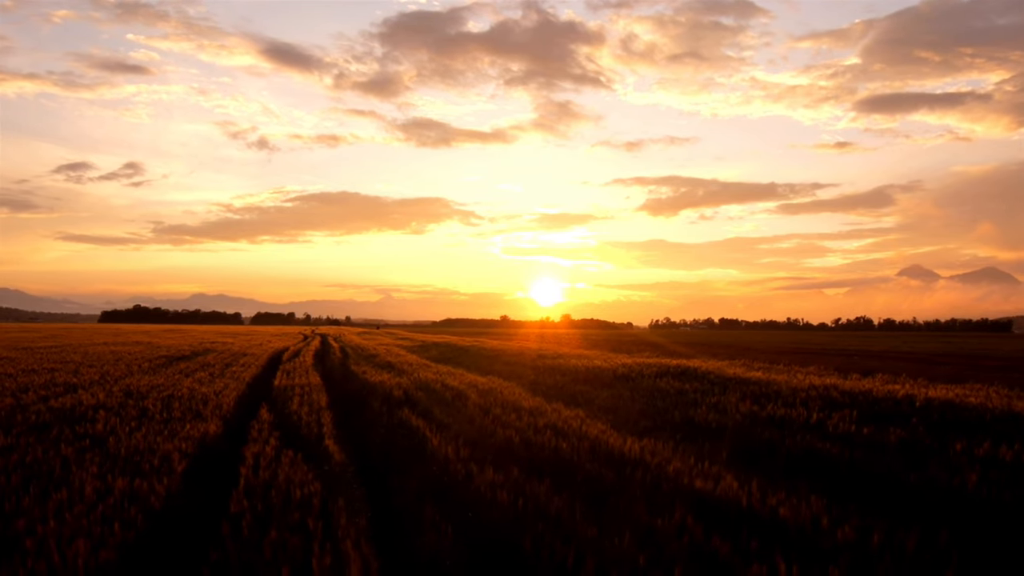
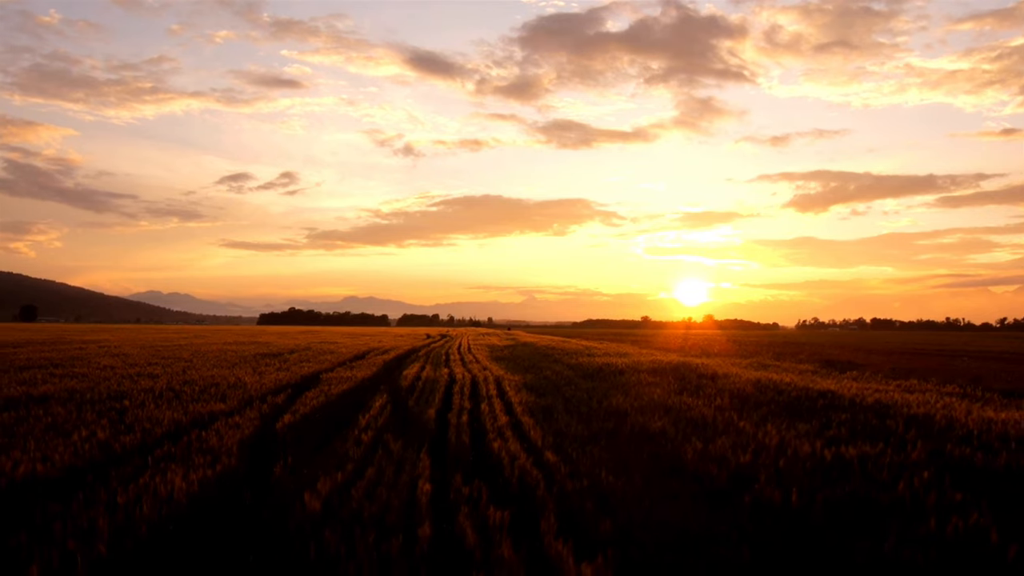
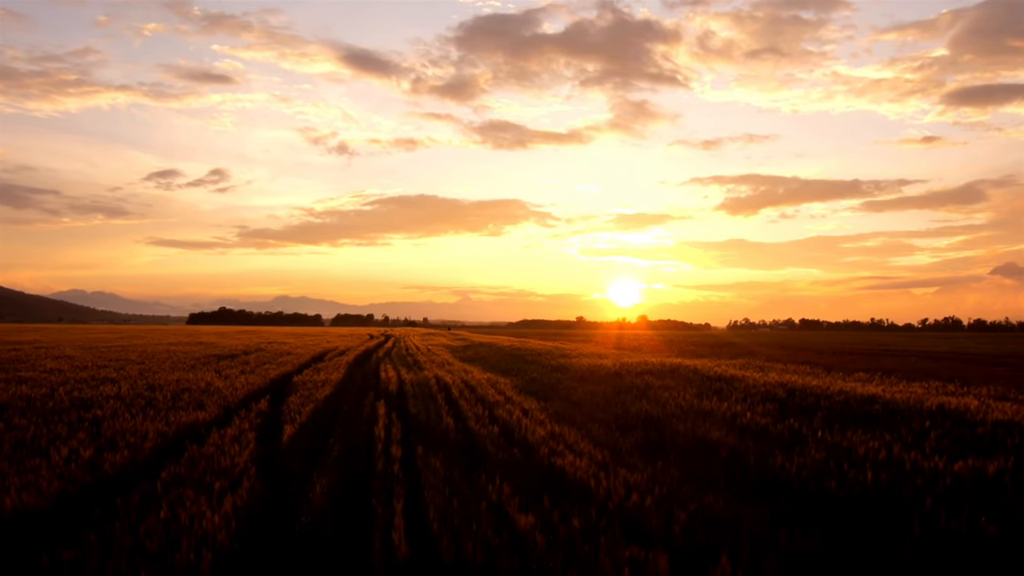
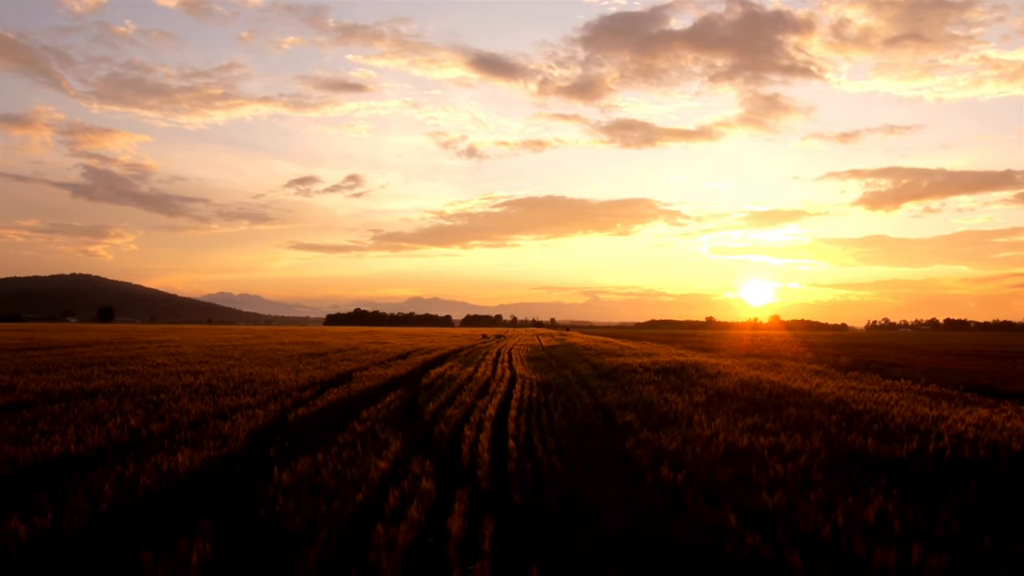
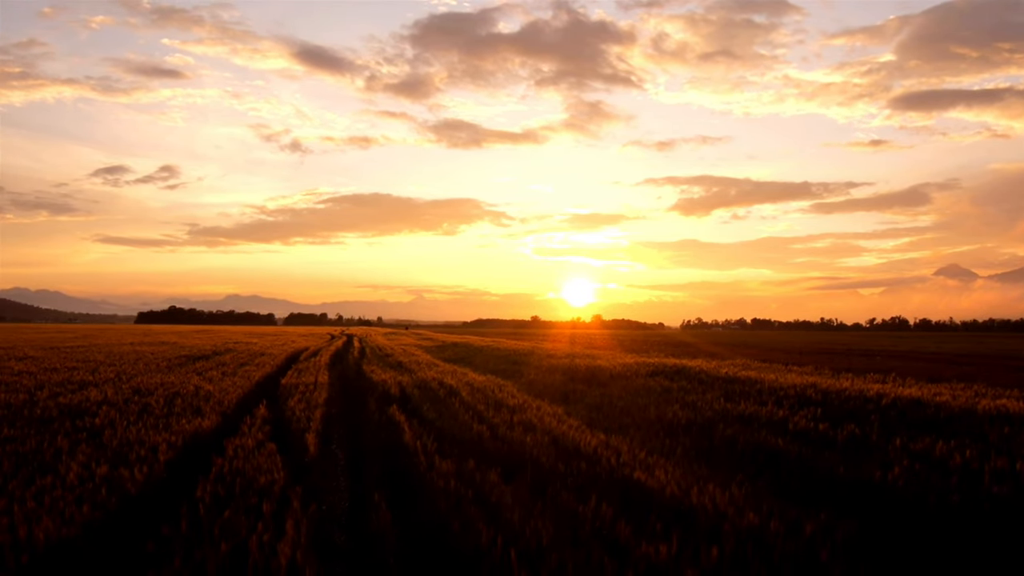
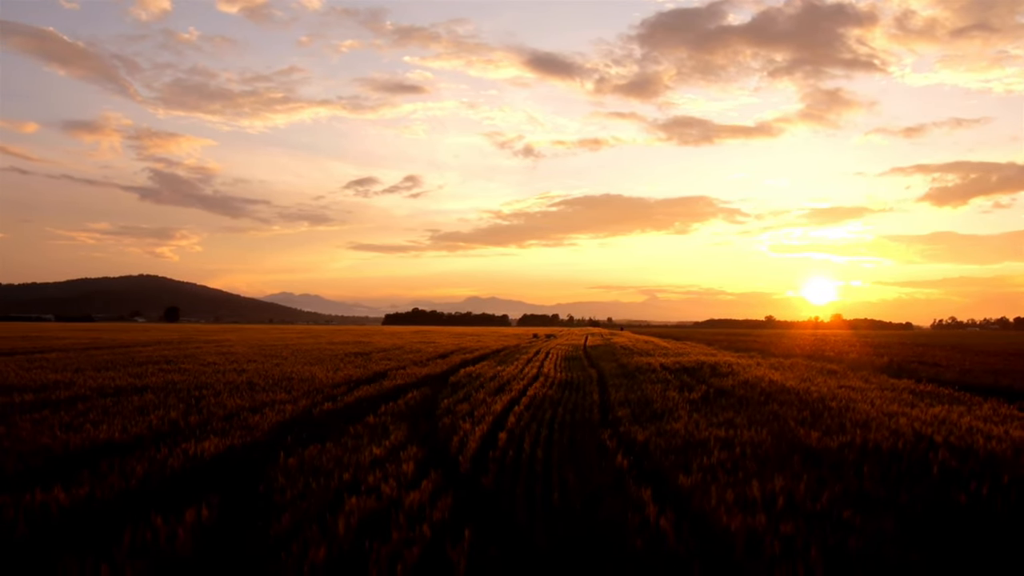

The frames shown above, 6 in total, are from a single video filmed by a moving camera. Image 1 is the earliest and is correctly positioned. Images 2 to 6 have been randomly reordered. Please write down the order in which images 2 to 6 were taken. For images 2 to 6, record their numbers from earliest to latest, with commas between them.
5, 3, 2, 4, 6
